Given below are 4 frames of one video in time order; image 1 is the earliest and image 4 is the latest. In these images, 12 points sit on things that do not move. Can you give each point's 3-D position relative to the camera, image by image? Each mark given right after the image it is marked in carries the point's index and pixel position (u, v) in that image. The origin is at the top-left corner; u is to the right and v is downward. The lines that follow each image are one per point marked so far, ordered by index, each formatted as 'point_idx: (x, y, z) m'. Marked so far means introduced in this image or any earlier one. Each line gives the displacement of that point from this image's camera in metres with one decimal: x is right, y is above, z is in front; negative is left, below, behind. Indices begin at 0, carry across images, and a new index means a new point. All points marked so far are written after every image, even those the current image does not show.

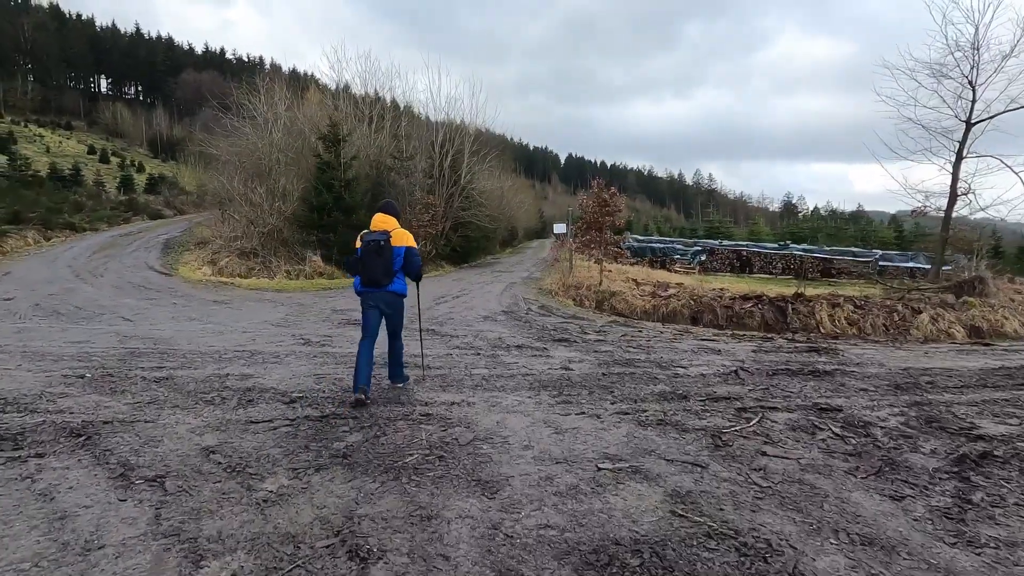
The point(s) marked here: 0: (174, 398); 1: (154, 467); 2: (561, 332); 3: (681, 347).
0: (-2.9, -0.9, +4.5) m
1: (-2.1, -1.0, +3.1) m
2: (+0.8, -0.8, +9.3) m
3: (+2.6, -0.9, +8.2) m
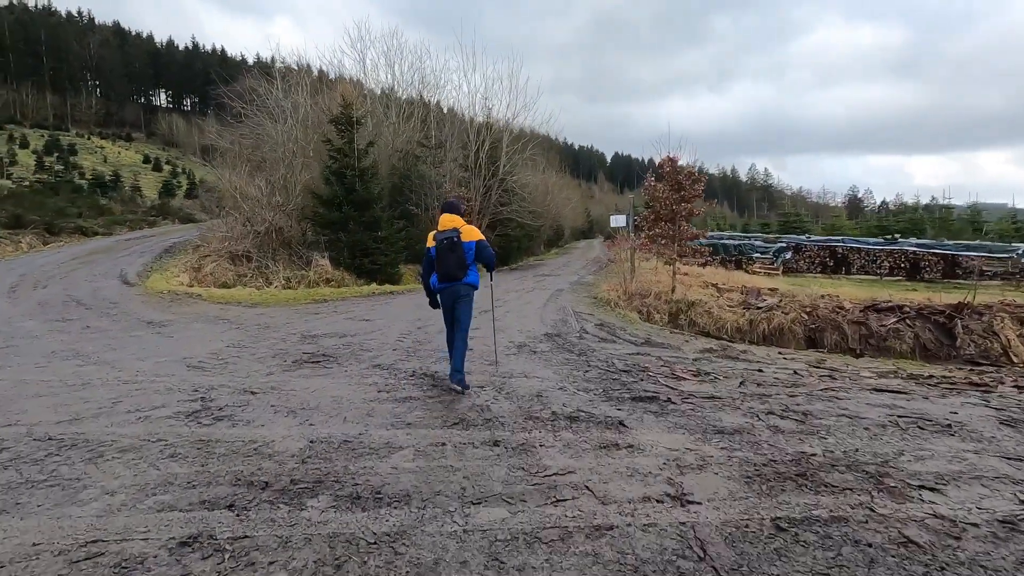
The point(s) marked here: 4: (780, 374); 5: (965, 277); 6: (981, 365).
0: (-2.7, -1.1, +1.4) m
1: (-2.1, -1.2, -0.1) m
2: (+1.4, -0.9, +5.8) m
3: (+3.0, -1.1, +4.6) m
4: (+3.2, -1.0, +6.3) m
5: (+15.7, +0.4, +18.5) m
6: (+7.7, -1.2, +8.7) m
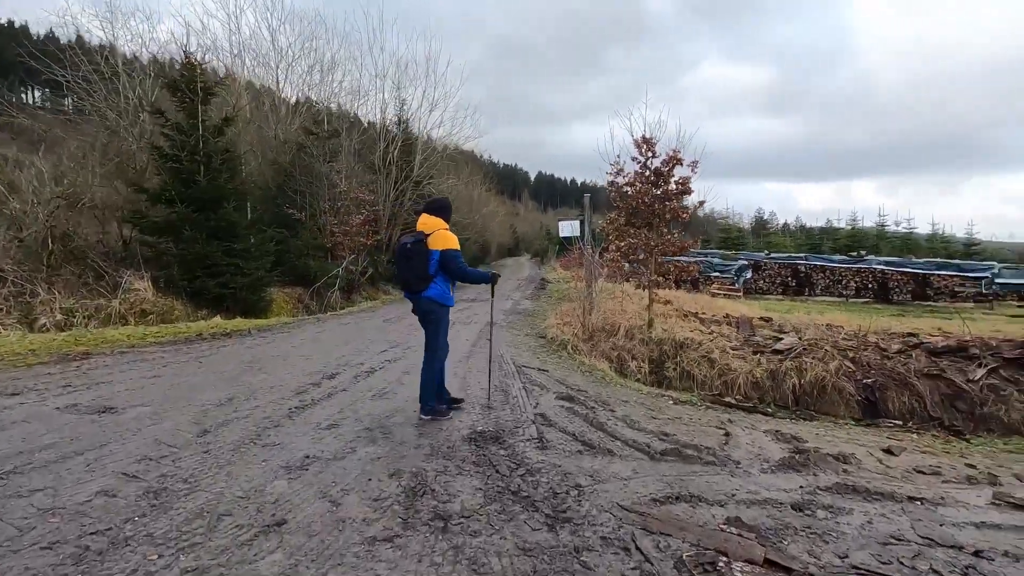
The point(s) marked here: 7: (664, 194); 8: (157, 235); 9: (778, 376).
0: (-2.6, -1.3, -3.1) m
1: (-1.7, -1.4, -4.4) m
2: (+0.9, -1.3, +1.9) m
3: (+2.7, -1.4, +0.9) m
4: (+2.6, -1.4, +2.6) m
5: (+13.2, -0.3, +16.4) m
6: (+6.7, -1.7, +5.7) m
7: (+2.5, +1.6, +8.9) m
8: (-7.2, +1.1, +11.0) m
9: (+3.6, -1.2, +7.2) m
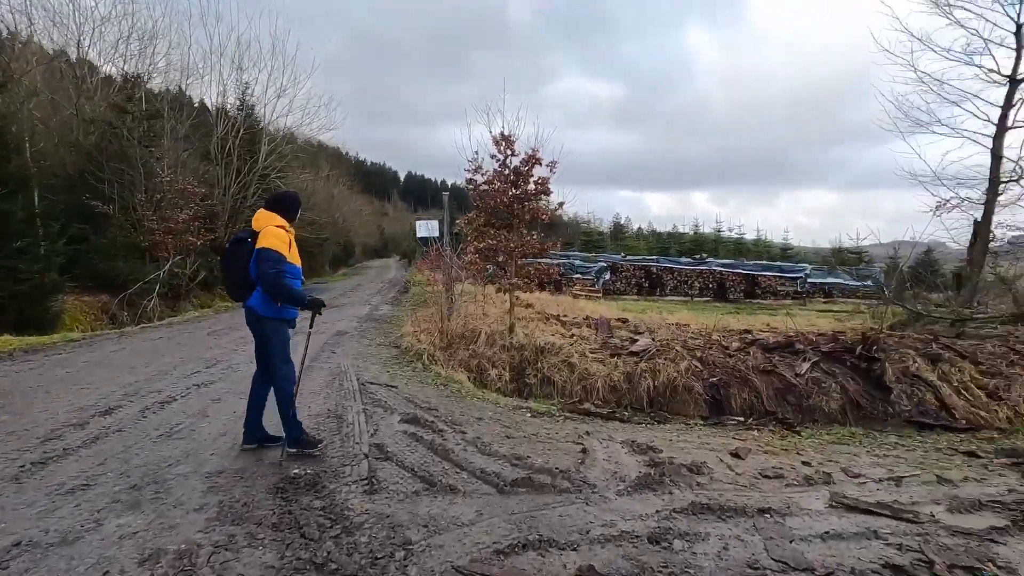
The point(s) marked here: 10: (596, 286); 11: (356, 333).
0: (-1.9, -1.4, -4.2) m
1: (-0.8, -1.4, -5.4) m
2: (+0.2, -1.3, +1.4) m
3: (+2.2, -1.4, +0.8) m
4: (+1.8, -1.4, +2.5) m
5: (+8.8, -0.3, +18.5) m
6: (+5.0, -1.7, +6.4) m
7: (+0.2, +1.5, +8.6) m
8: (-9.8, +0.9, +8.3) m
9: (+1.6, -1.2, +7.2) m
10: (+3.0, +0.1, +18.9) m
11: (-2.7, -0.8, +9.2) m
